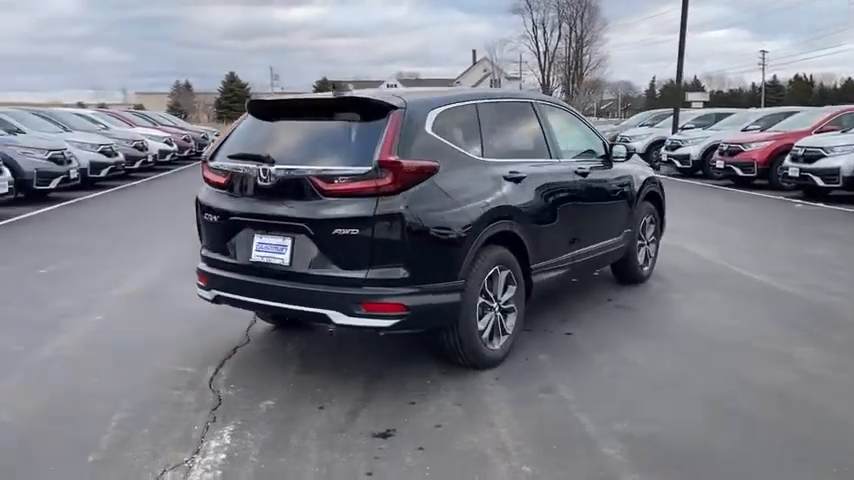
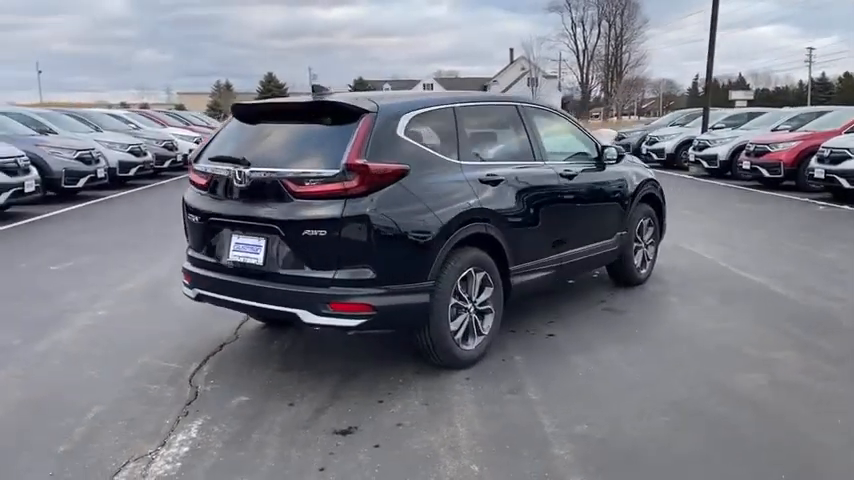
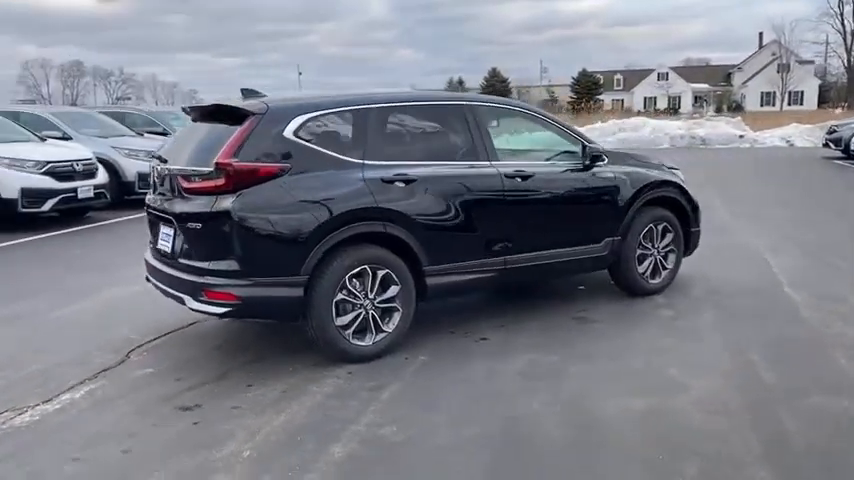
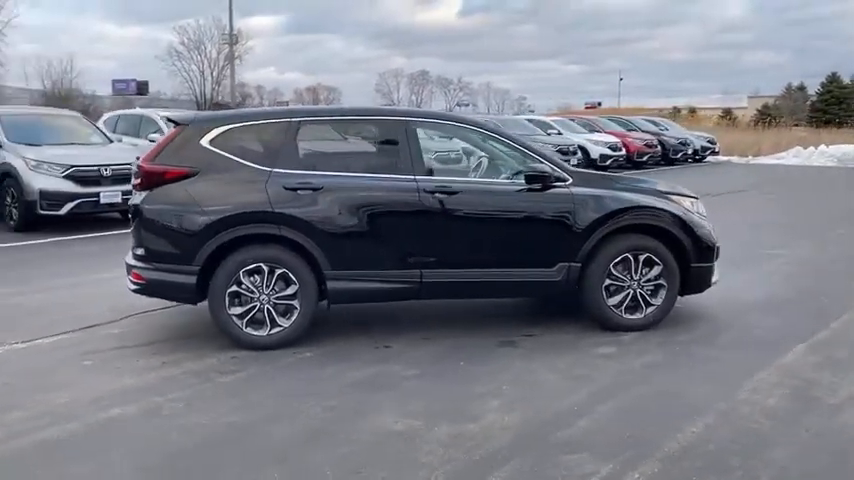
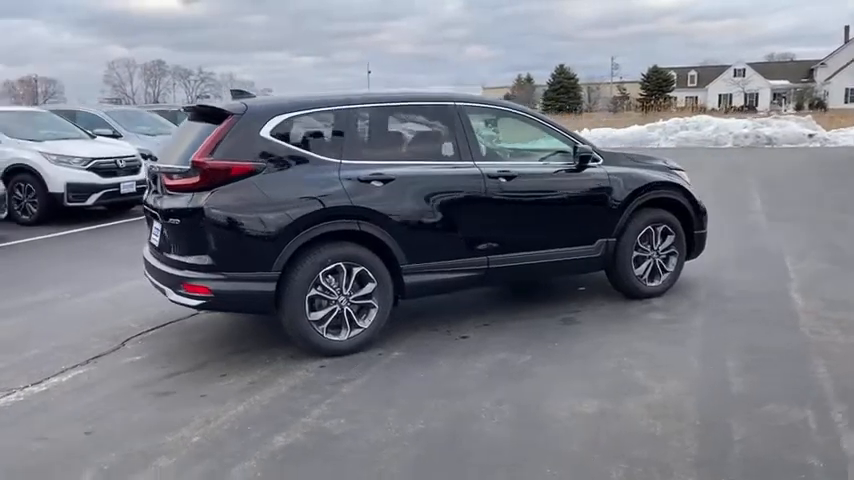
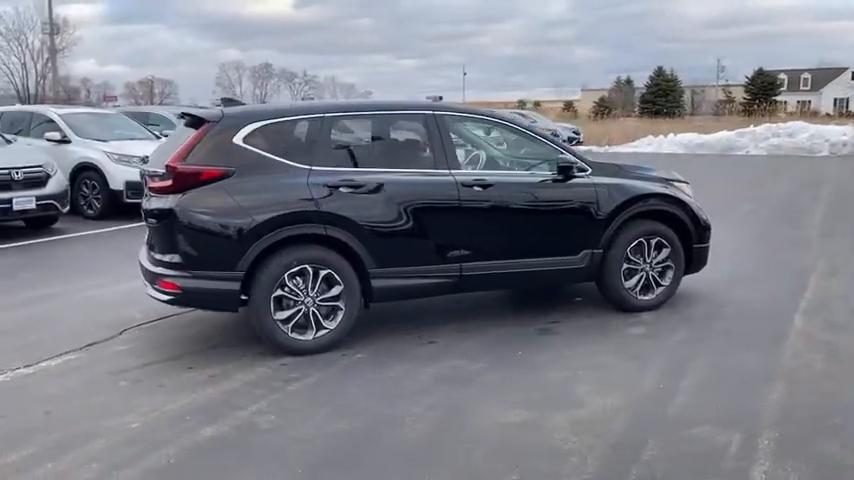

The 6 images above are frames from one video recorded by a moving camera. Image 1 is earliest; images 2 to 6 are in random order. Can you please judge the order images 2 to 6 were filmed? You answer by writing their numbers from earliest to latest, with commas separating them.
2, 3, 5, 6, 4
